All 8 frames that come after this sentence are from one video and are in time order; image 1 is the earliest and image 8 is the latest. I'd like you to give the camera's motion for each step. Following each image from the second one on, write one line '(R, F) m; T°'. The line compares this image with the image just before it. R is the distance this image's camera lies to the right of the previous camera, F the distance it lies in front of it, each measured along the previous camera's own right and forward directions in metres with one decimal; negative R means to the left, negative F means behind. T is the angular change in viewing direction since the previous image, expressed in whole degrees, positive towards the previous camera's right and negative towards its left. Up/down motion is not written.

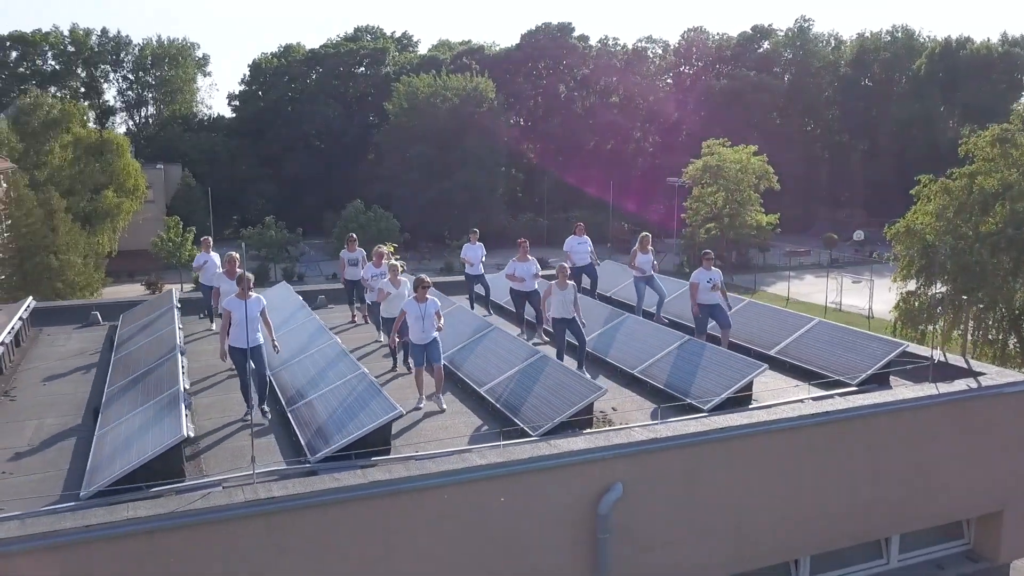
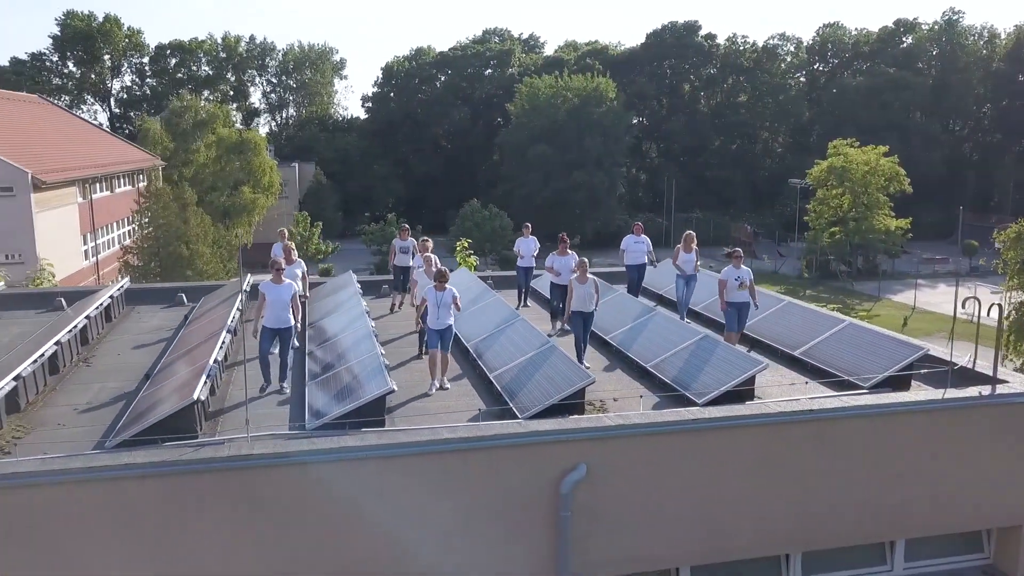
(+1.3, -0.3) m; -9°
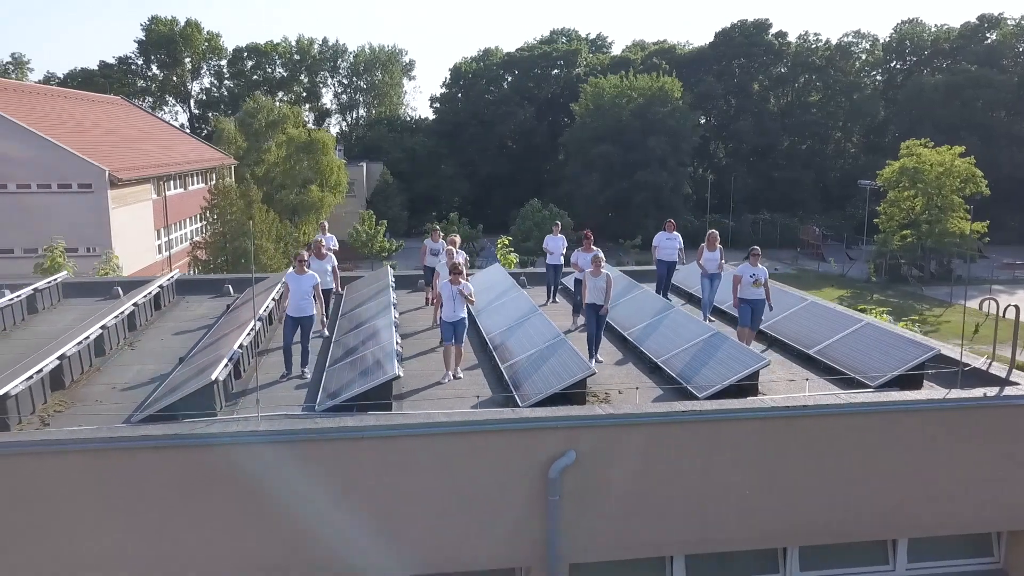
(+0.6, -0.3) m; -5°
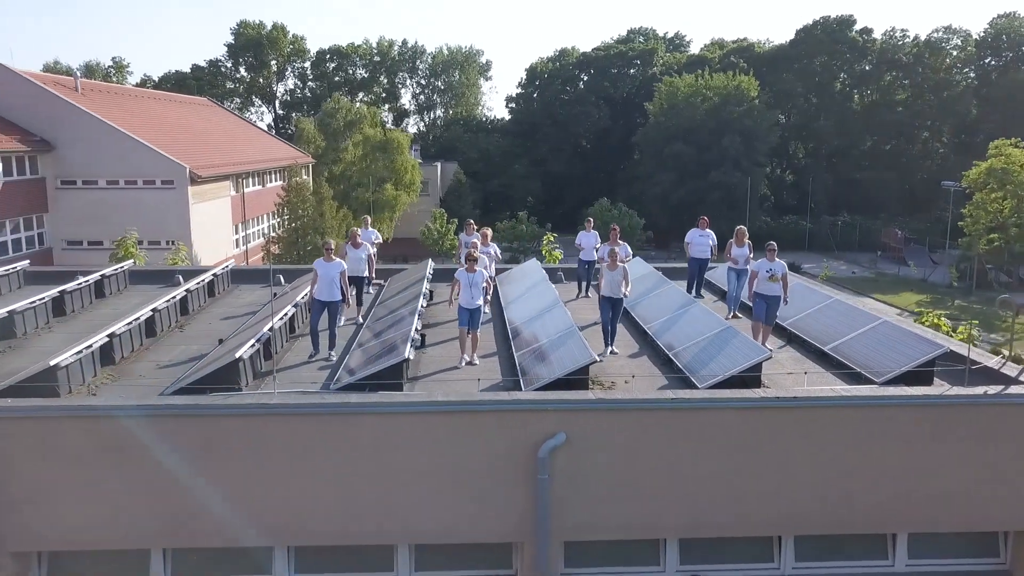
(+0.8, -0.4) m; -5°
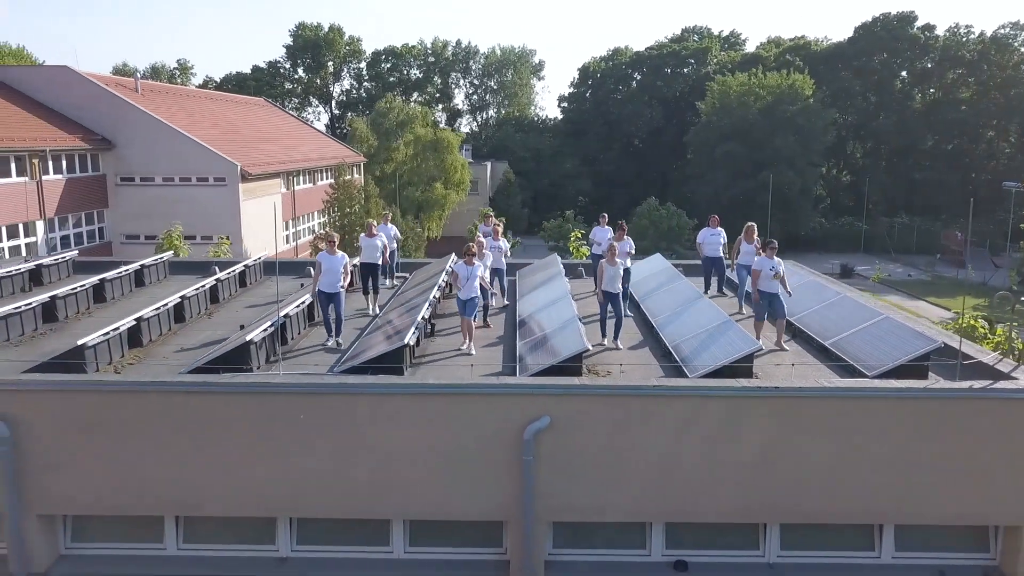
(+0.6, -0.3) m; -4°
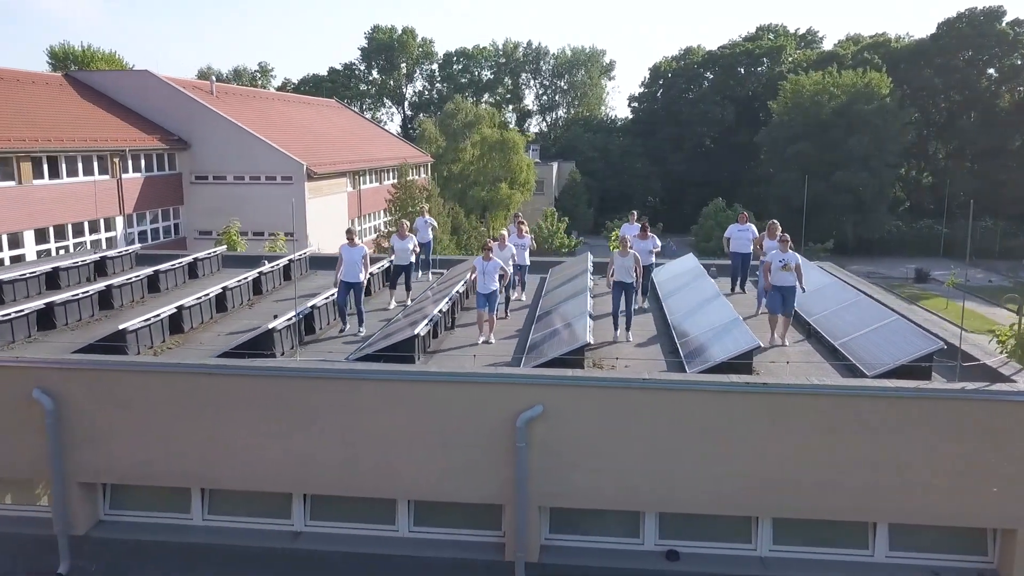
(+0.8, -0.4) m; -5°
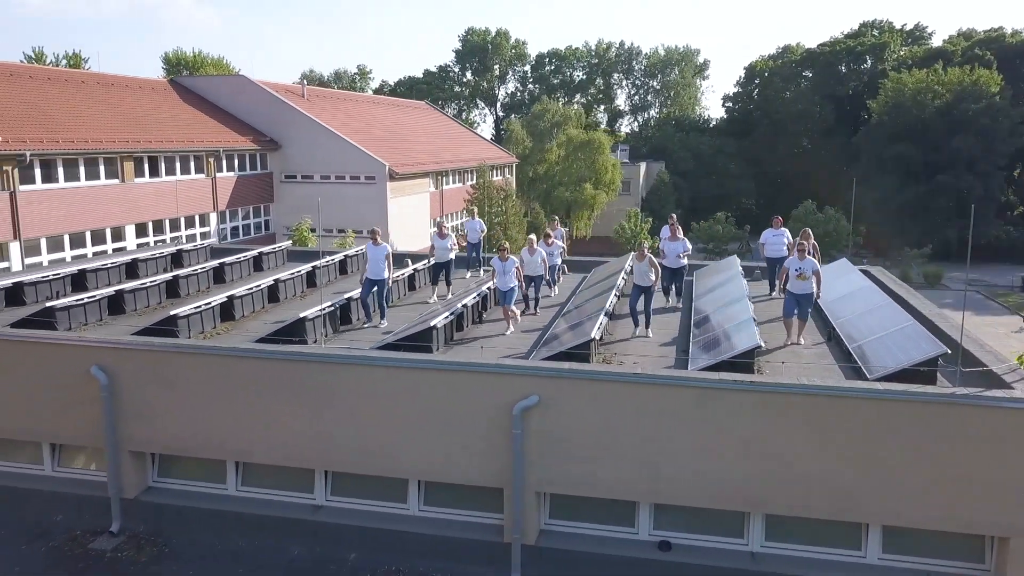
(+1.0, -0.4) m; -7°
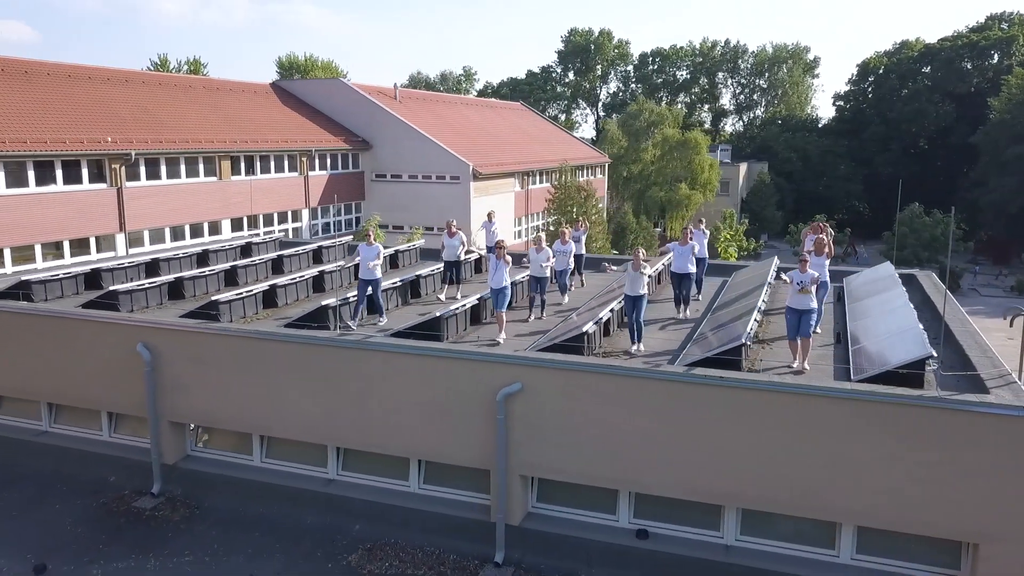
(+1.3, -0.4) m; -7°
